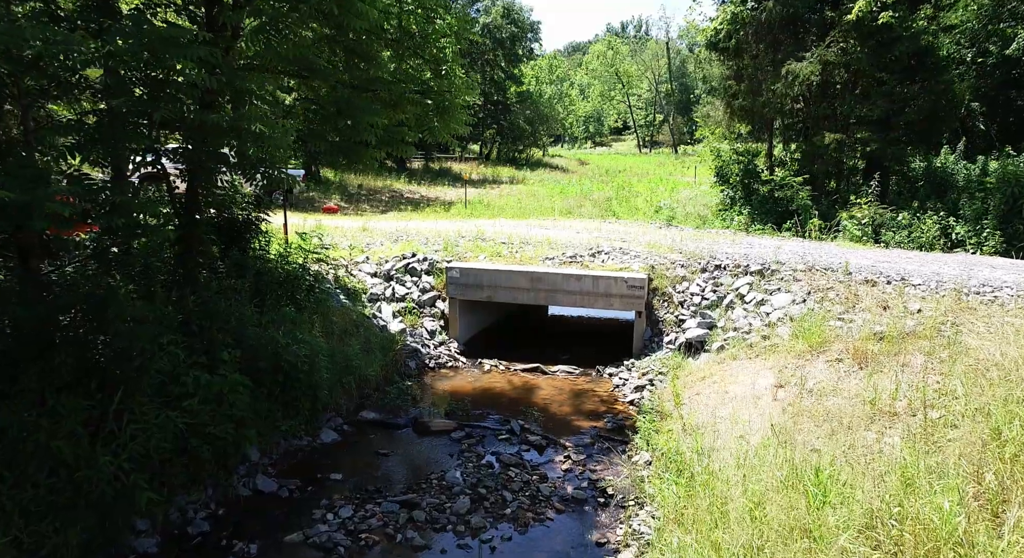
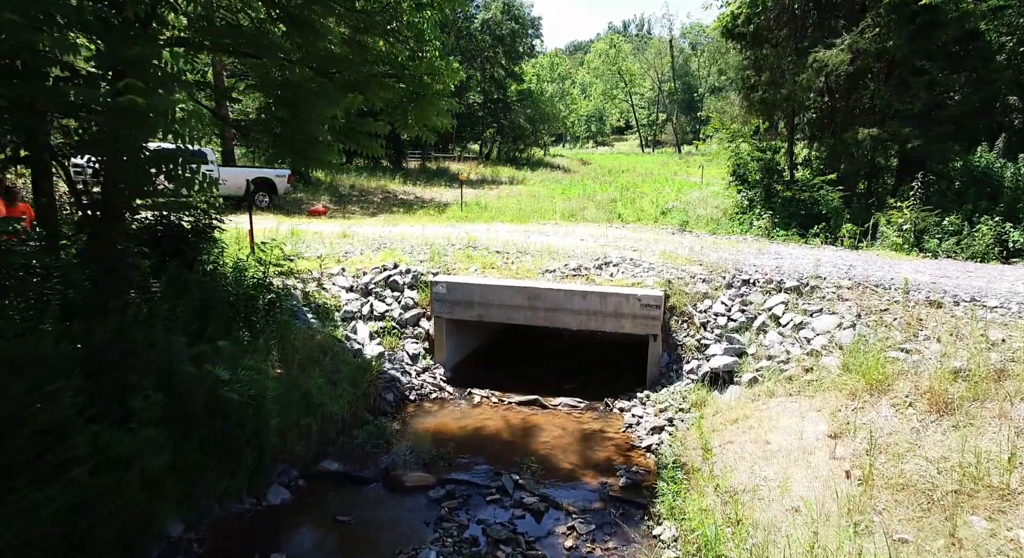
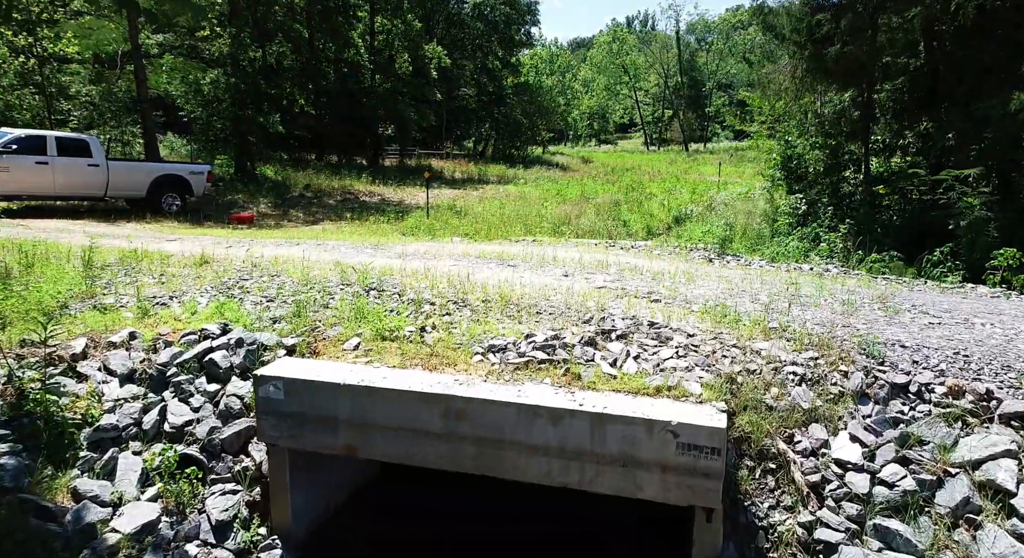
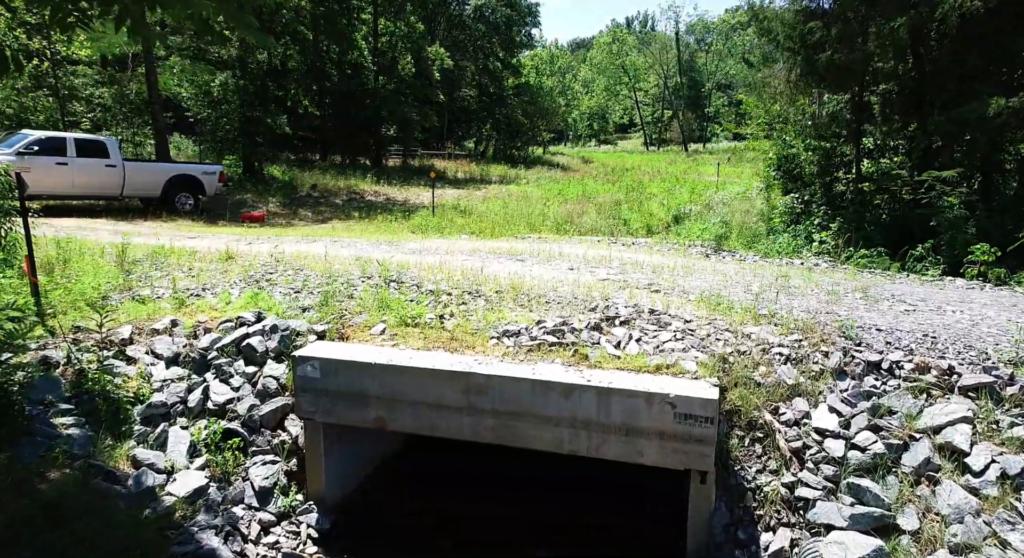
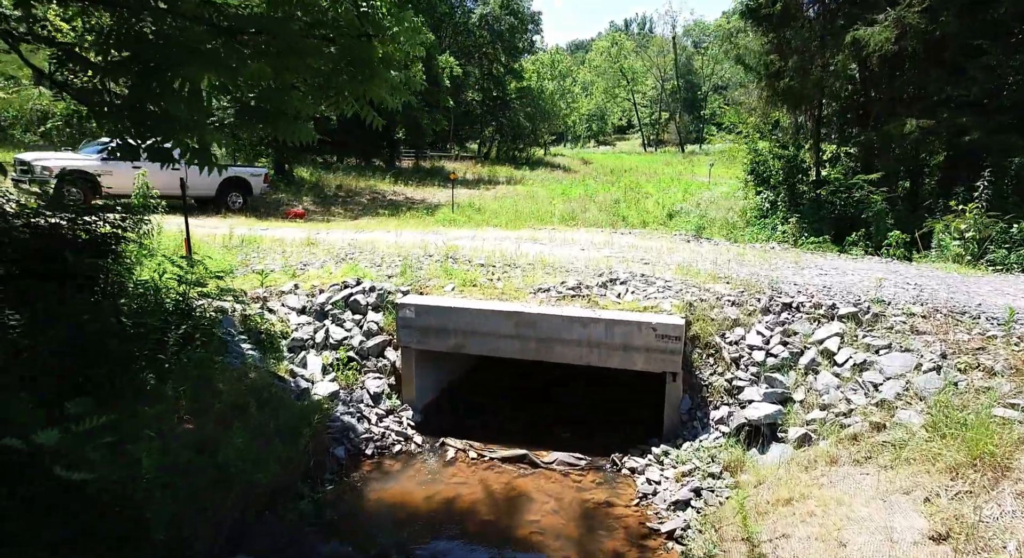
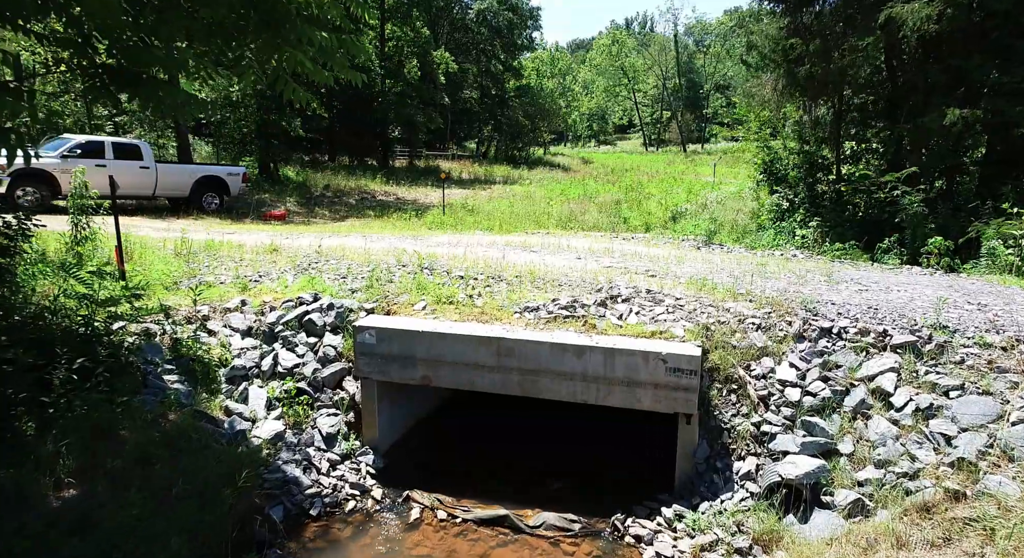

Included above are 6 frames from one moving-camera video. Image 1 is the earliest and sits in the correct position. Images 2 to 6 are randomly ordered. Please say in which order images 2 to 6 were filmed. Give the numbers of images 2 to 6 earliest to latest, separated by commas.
2, 5, 6, 4, 3
